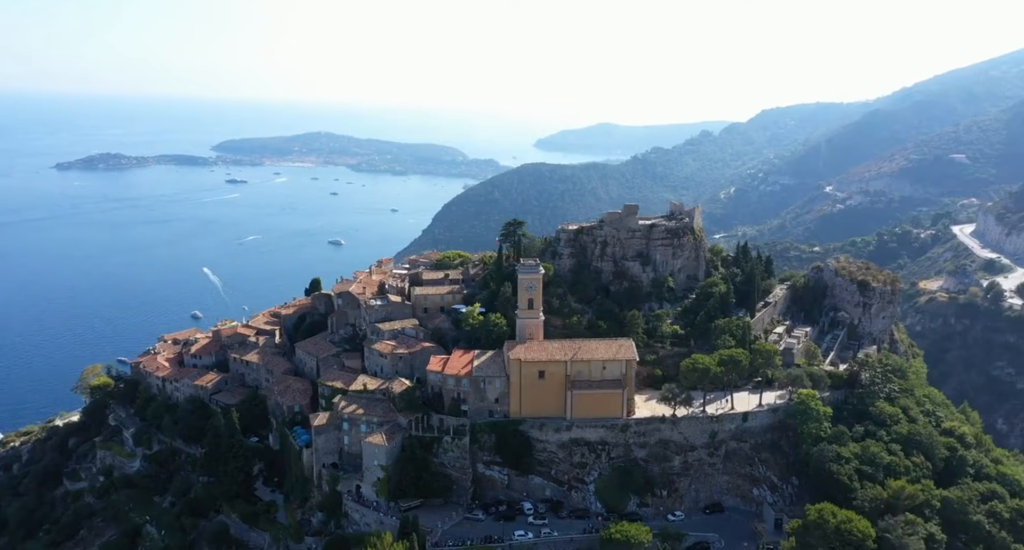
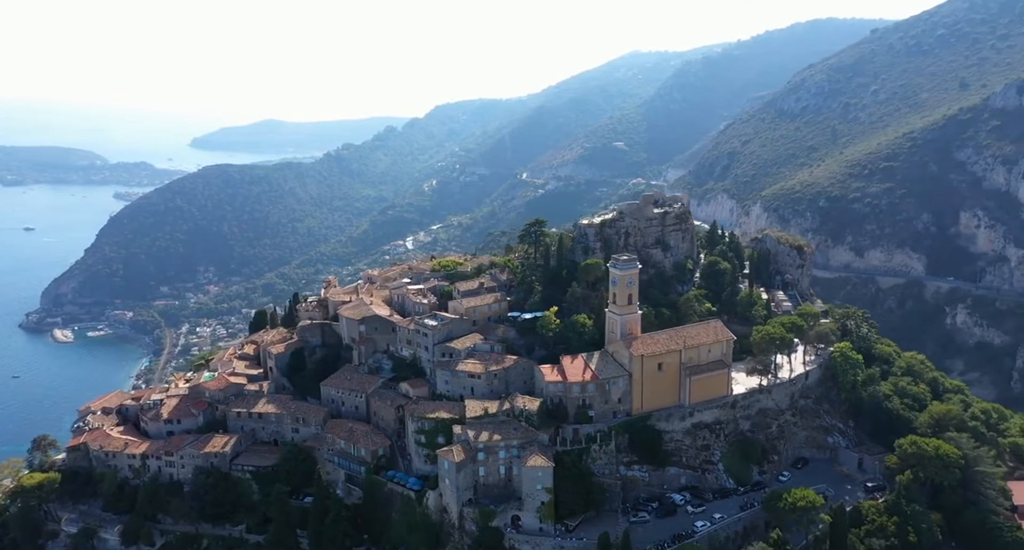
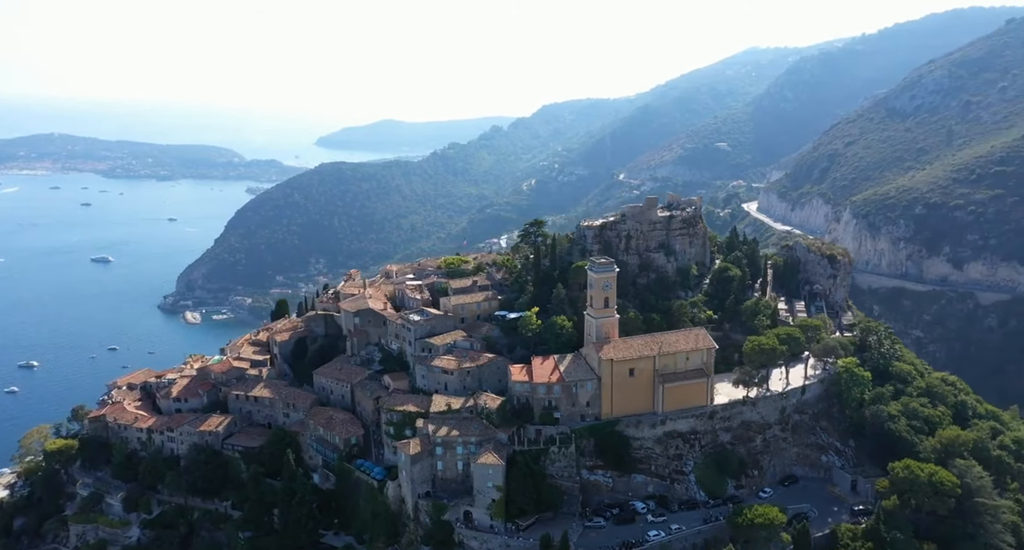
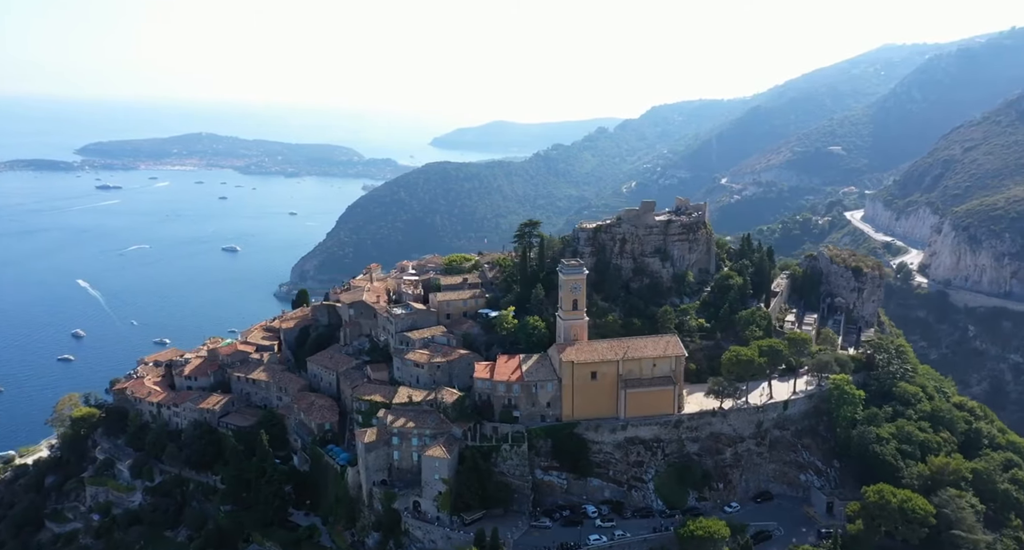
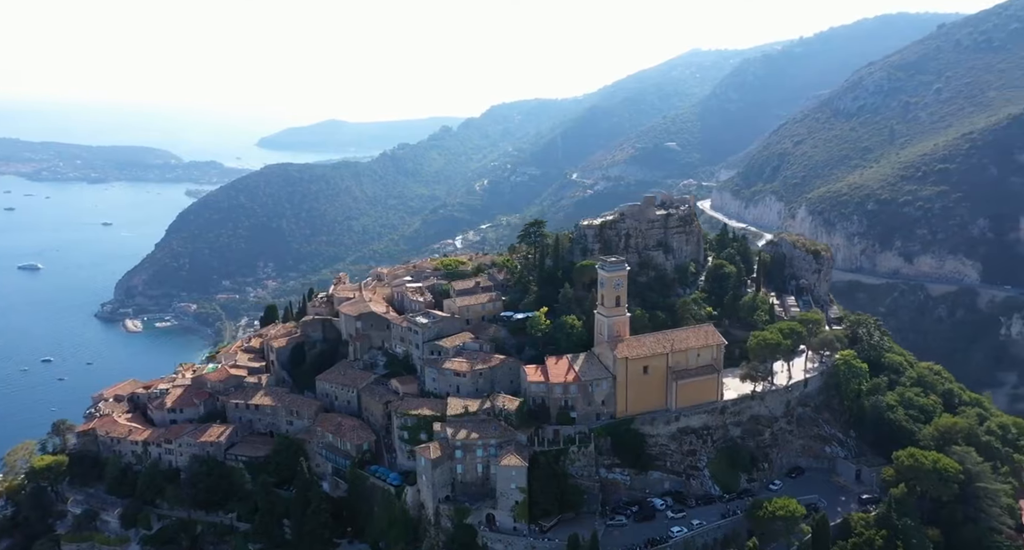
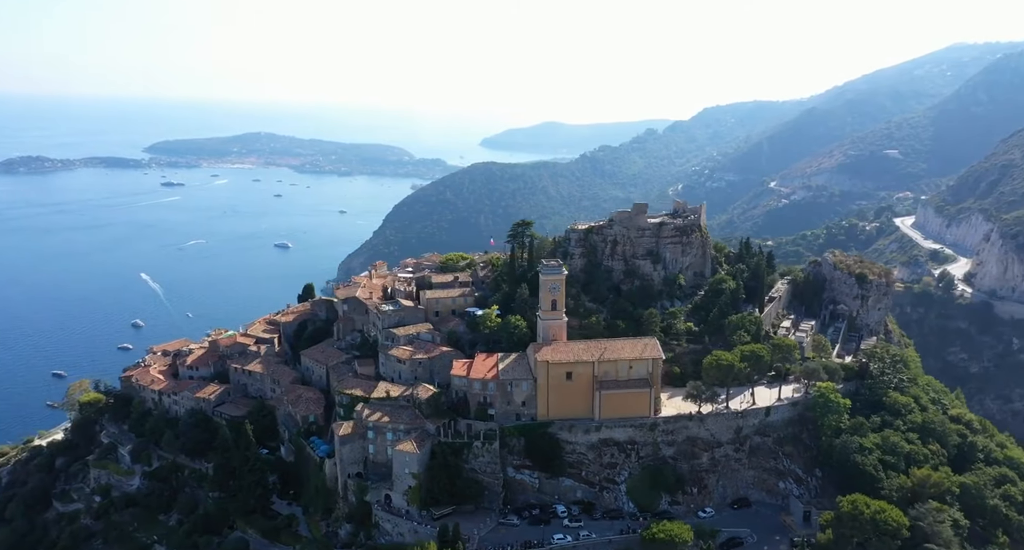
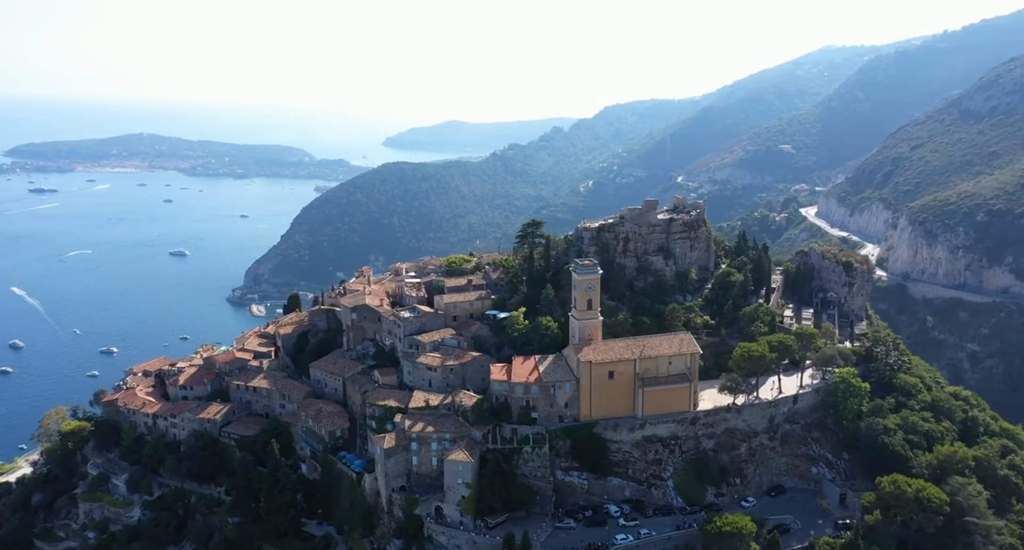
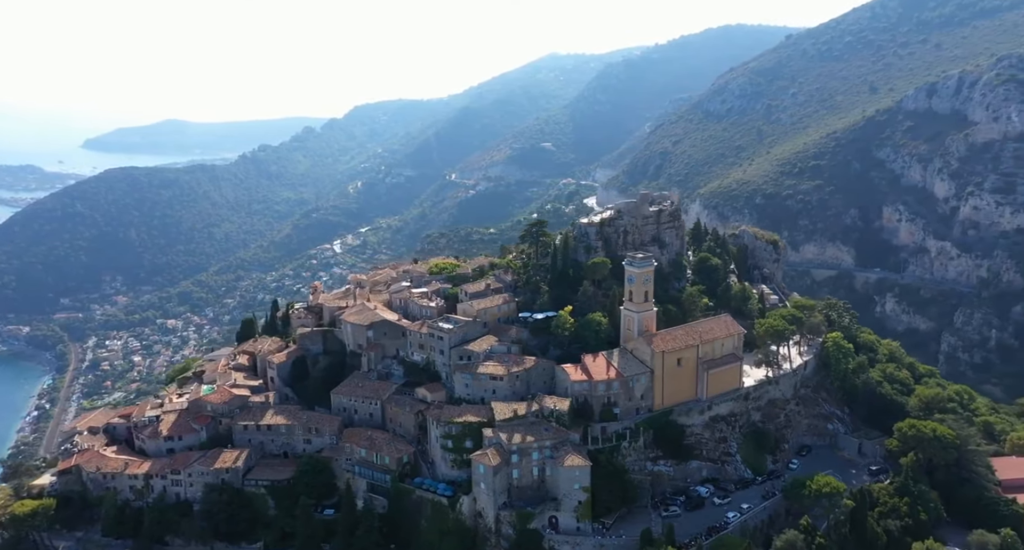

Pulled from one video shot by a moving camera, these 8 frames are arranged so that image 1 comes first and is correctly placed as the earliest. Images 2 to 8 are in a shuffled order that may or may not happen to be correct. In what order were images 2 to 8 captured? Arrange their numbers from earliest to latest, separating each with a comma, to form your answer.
6, 4, 7, 3, 5, 2, 8
